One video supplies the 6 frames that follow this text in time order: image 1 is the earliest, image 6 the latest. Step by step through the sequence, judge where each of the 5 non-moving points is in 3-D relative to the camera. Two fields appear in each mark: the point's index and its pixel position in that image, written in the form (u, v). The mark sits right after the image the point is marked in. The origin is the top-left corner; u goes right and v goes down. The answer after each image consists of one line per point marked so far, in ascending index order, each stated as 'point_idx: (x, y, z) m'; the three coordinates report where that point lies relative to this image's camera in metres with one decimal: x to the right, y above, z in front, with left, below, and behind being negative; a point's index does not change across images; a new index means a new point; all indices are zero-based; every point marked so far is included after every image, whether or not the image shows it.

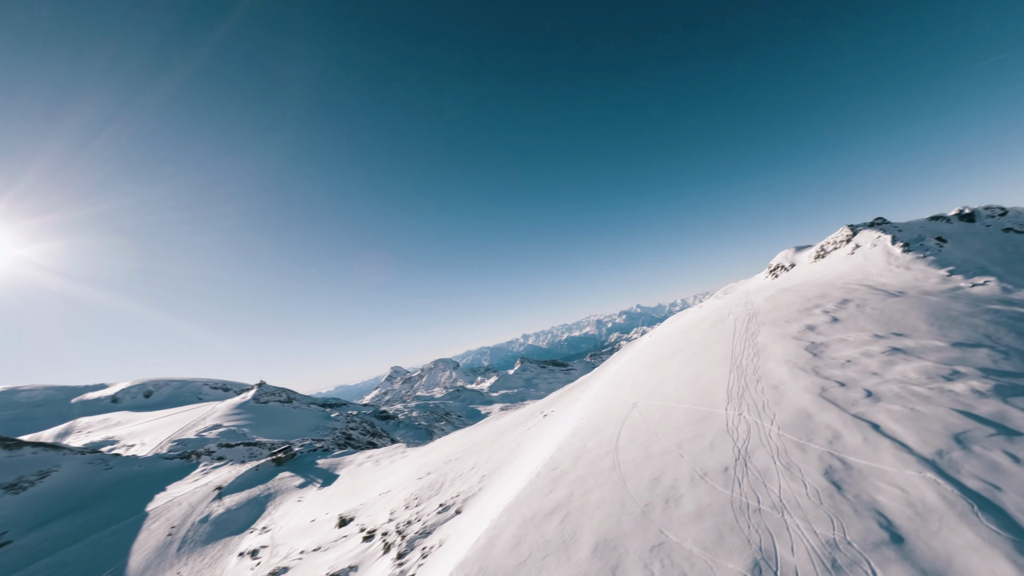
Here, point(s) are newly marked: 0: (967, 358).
0: (+24.7, -3.8, +16.4) m
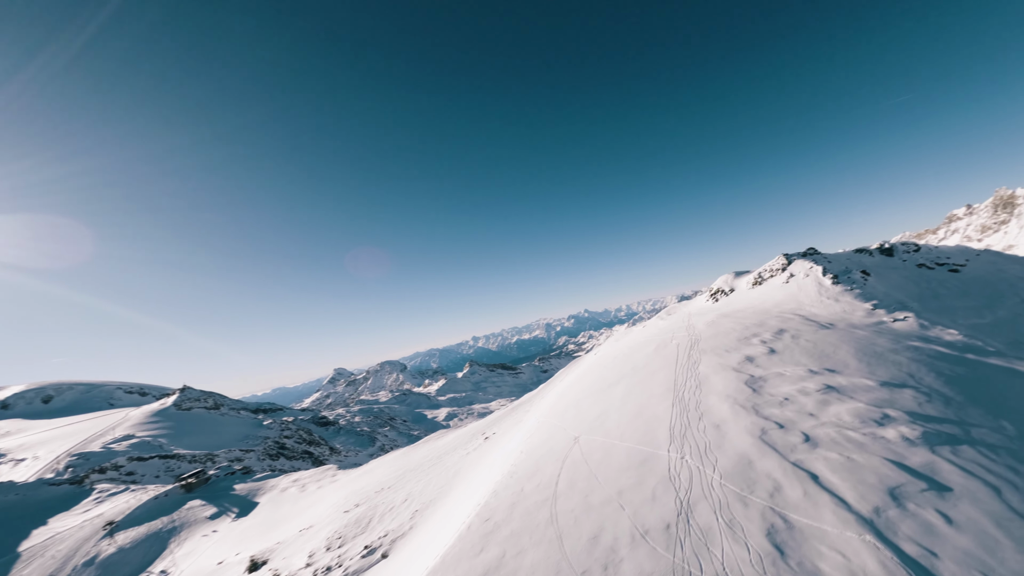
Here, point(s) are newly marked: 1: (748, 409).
0: (+20.4, -6.0, +16.1) m
1: (+14.9, -7.6, +19.1) m
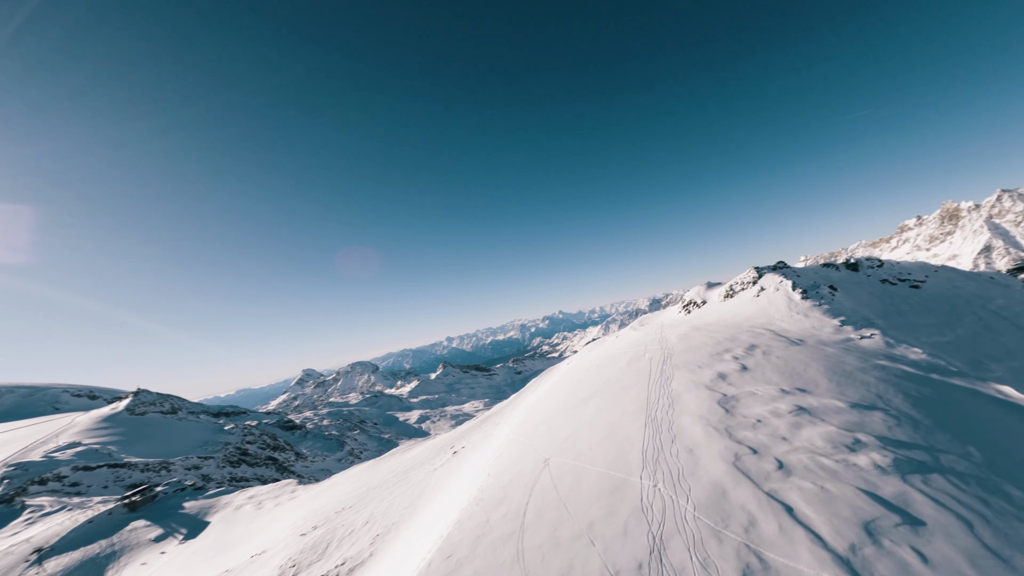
0: (+18.3, -7.0, +15.7) m
1: (+12.7, -8.7, +18.3) m
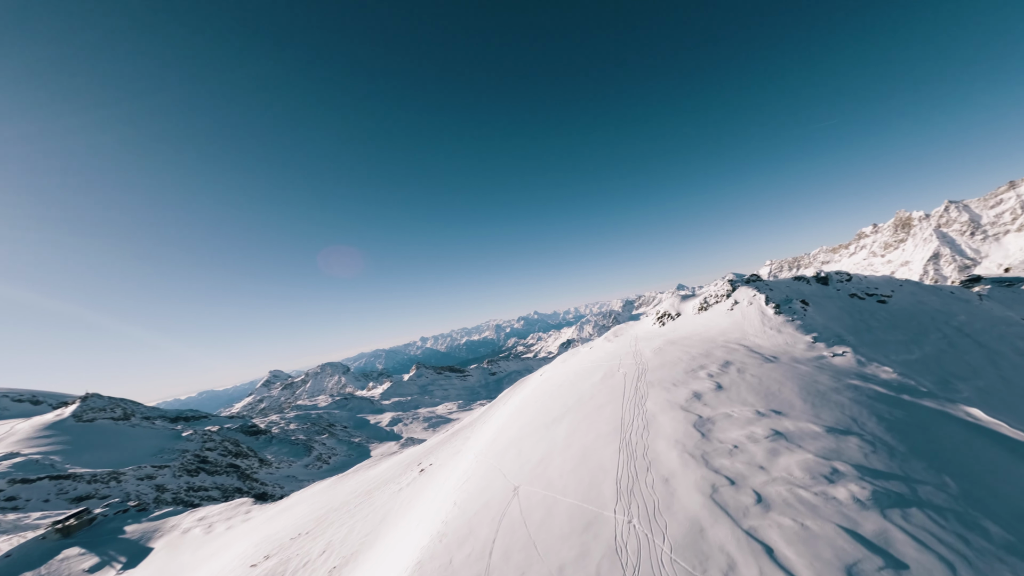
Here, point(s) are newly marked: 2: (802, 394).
0: (+16.4, -8.1, +15.1) m
1: (+10.6, -9.7, +17.2) m
2: (+17.3, -6.3, +18.1) m
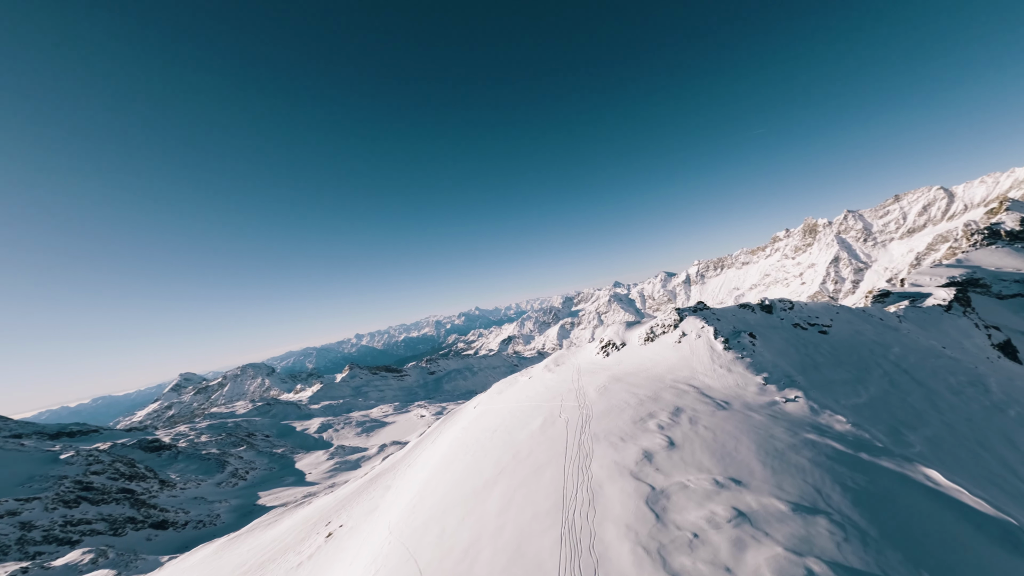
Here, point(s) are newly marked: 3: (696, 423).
0: (+12.5, -10.5, +12.7) m
1: (+6.5, -12.2, +13.8) m
2: (+12.9, -8.5, +15.7) m
3: (+11.1, -7.9, +18.3) m
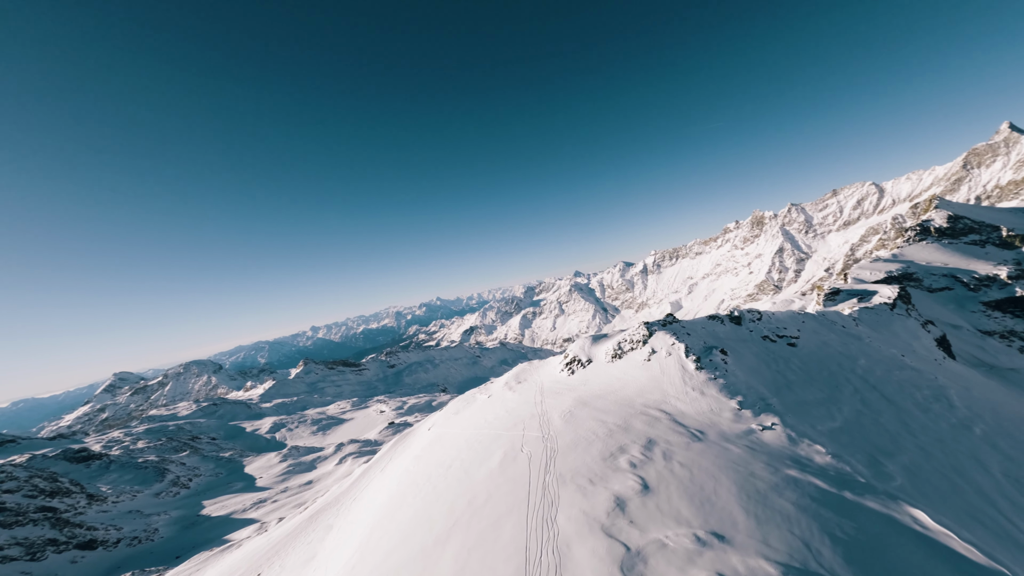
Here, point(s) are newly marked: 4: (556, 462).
0: (+10.7, -11.7, +11.0) m
1: (+4.6, -13.6, +11.4) m
2: (+10.6, -9.6, +14.0) m
3: (+8.5, -8.9, +16.3) m
4: (+2.5, -10.4, +19.2) m
